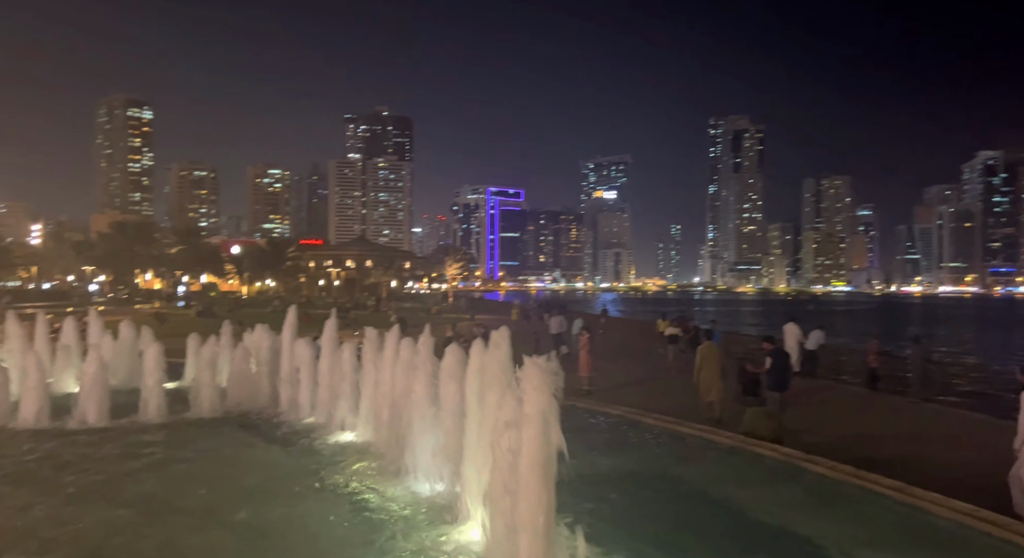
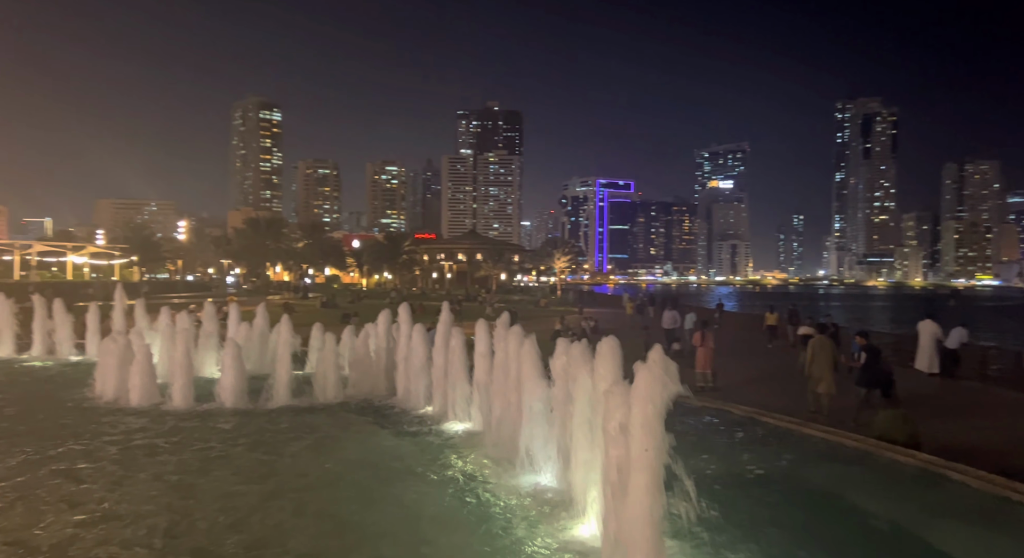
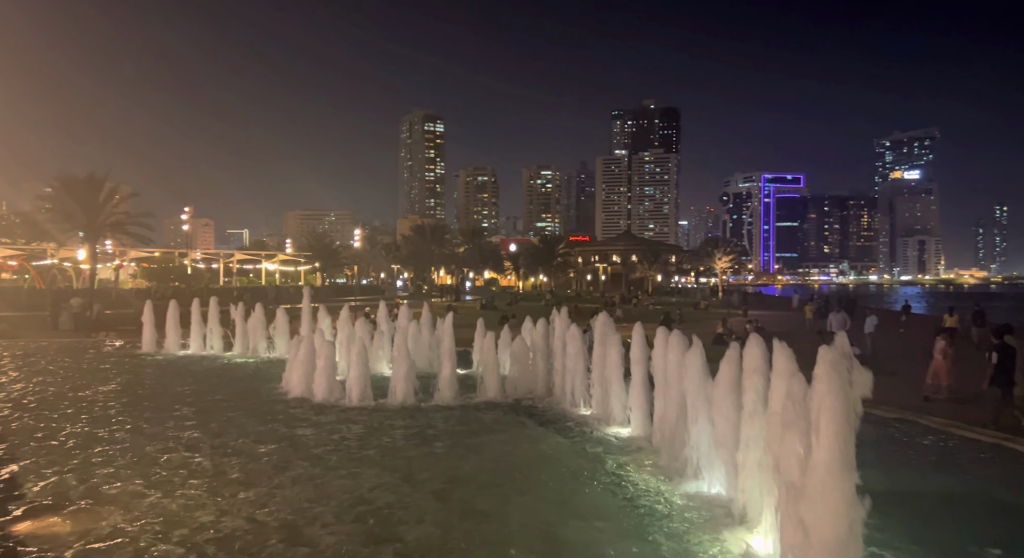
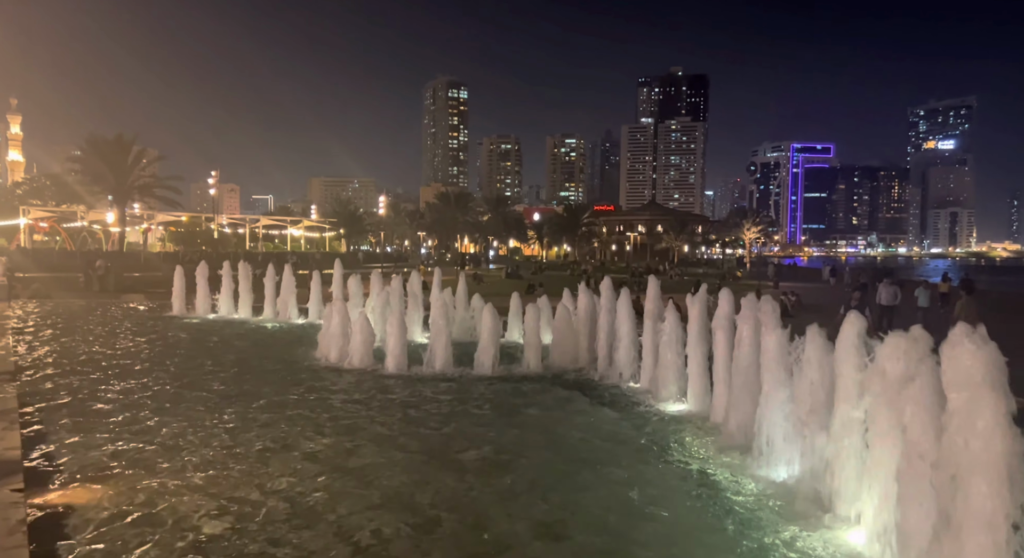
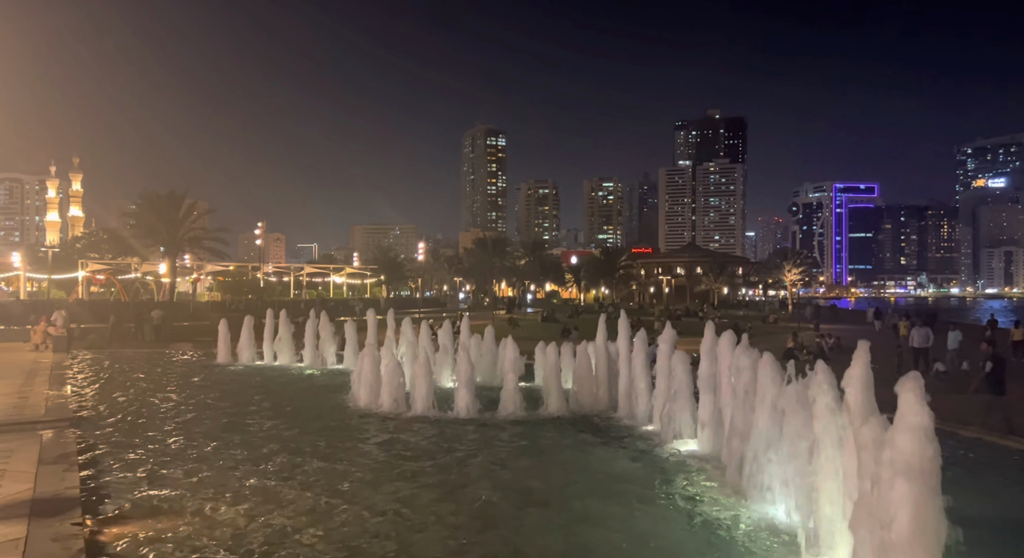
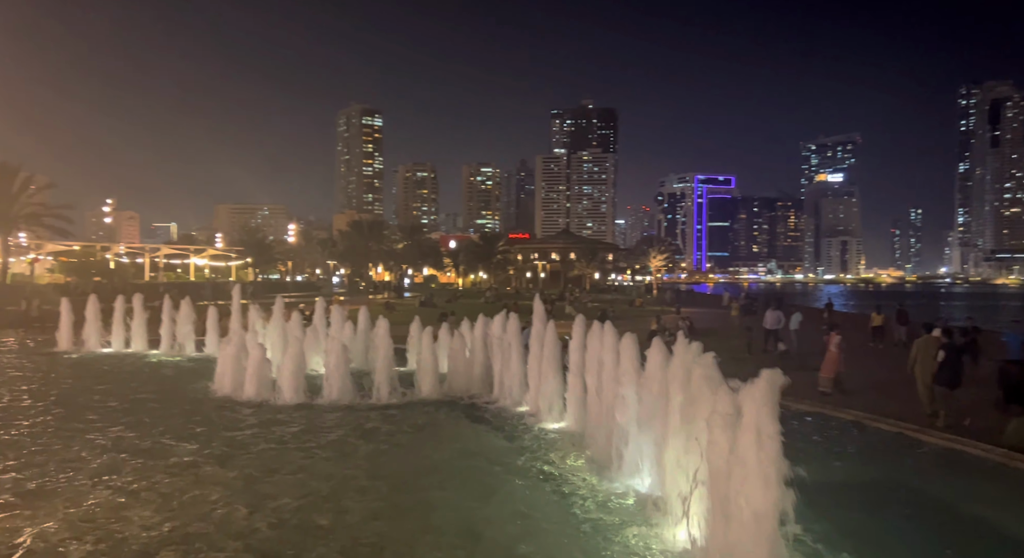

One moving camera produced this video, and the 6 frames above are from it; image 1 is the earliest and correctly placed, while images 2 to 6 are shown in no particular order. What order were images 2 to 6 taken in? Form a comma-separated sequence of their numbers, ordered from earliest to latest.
2, 6, 3, 5, 4
